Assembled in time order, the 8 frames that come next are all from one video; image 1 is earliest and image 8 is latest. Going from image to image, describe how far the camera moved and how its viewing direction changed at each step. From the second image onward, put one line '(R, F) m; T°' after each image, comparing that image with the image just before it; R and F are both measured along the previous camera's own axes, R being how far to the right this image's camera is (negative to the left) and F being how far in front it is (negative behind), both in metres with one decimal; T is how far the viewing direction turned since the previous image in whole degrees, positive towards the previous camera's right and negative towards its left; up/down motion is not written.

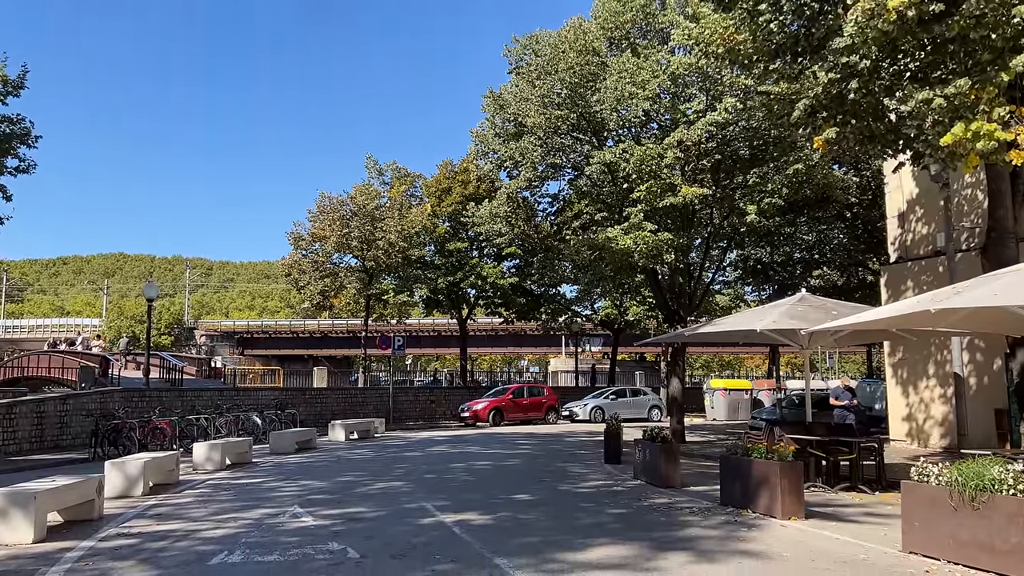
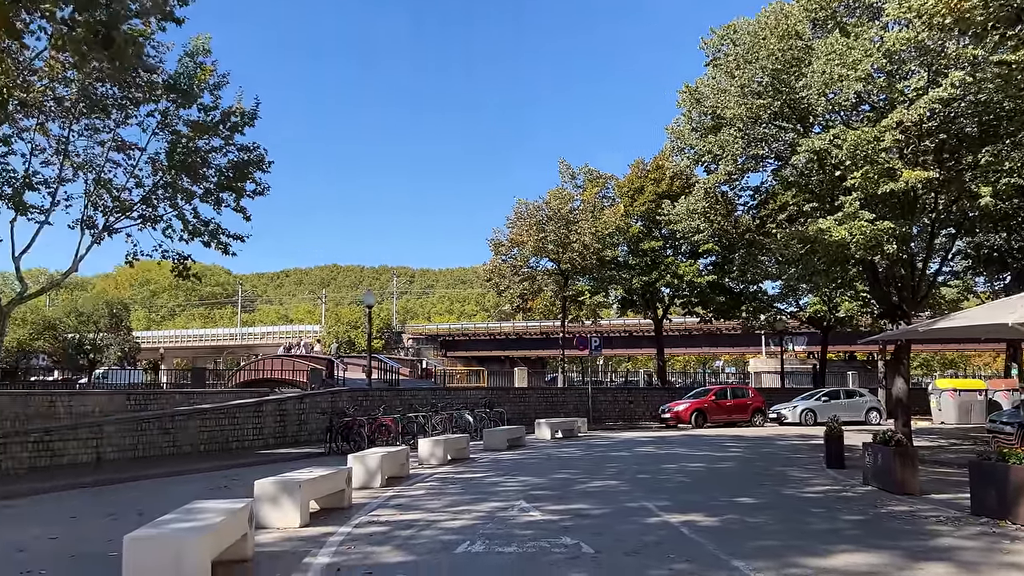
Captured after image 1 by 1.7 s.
(-0.3, -0.1) m; -13°
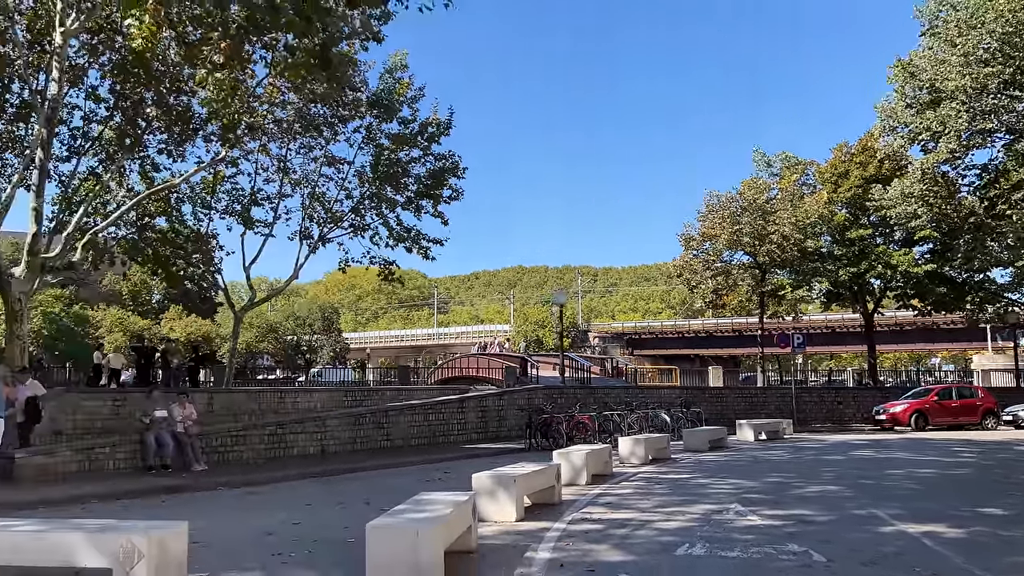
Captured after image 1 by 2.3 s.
(-0.2, 0.0) m; -13°
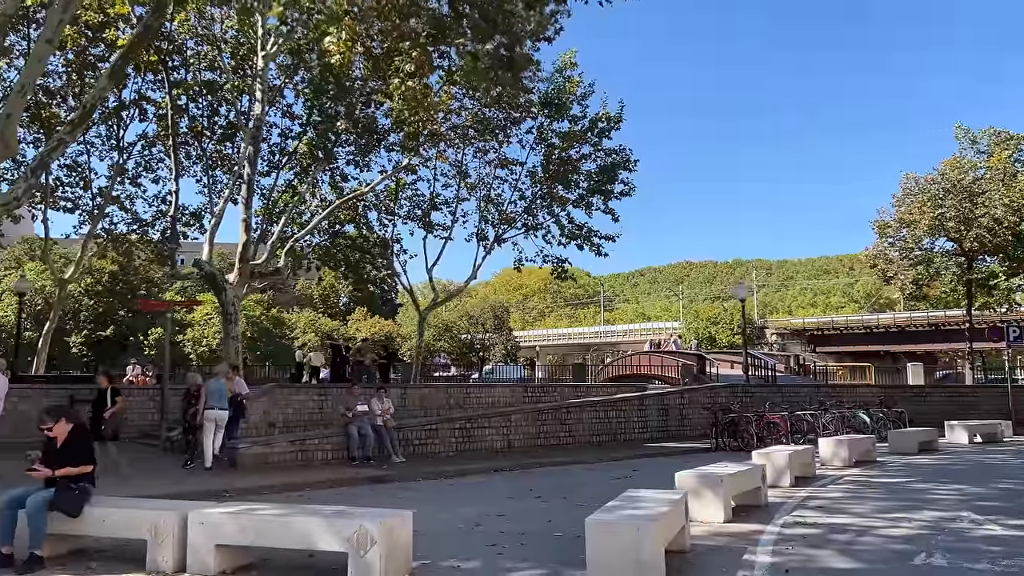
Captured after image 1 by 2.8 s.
(-0.3, 0.0) m; -12°
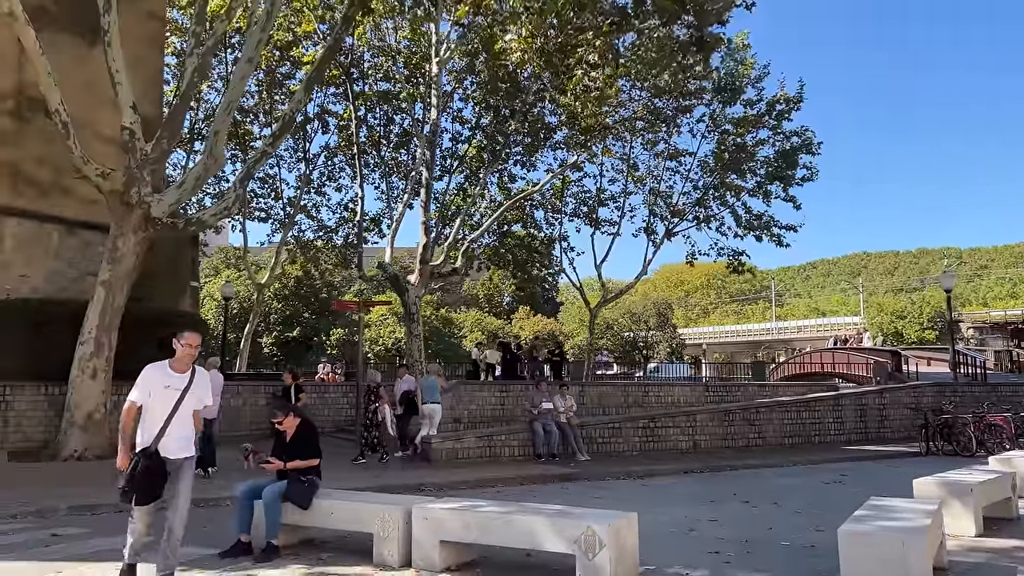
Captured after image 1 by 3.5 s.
(-0.4, +0.2) m; -11°
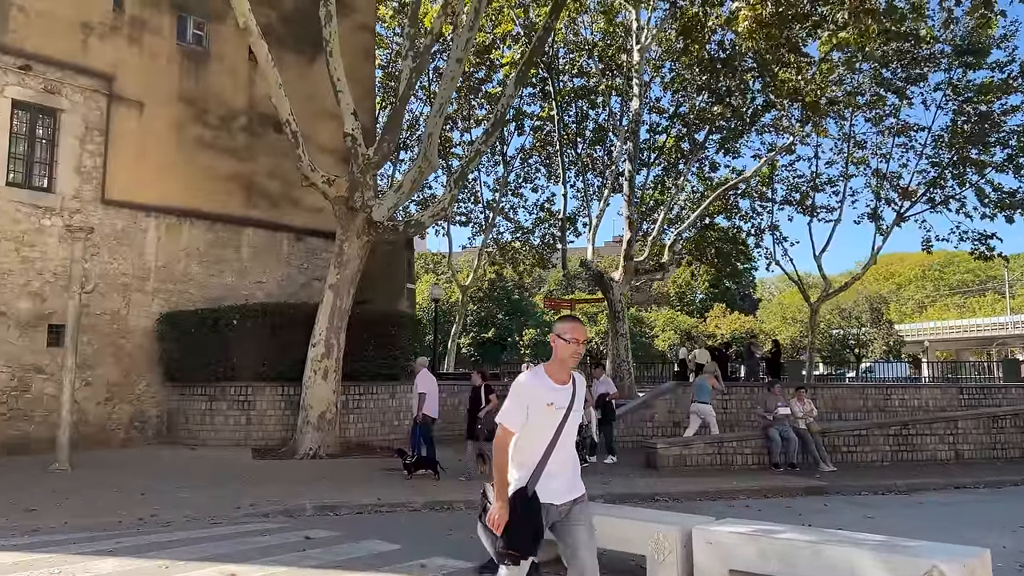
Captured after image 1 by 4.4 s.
(-0.6, +0.6) m; -13°
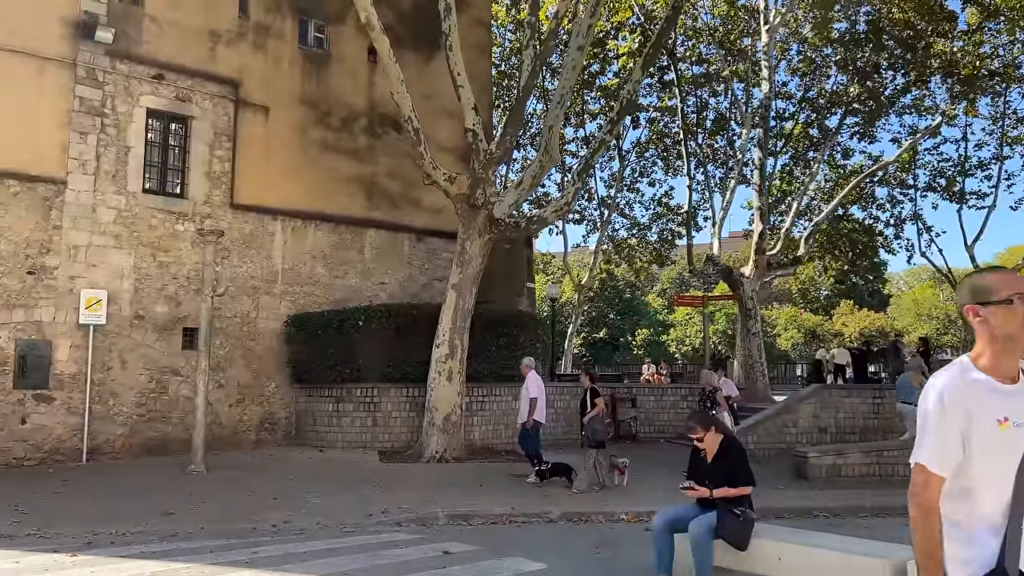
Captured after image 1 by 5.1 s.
(-0.3, +0.6) m; -8°
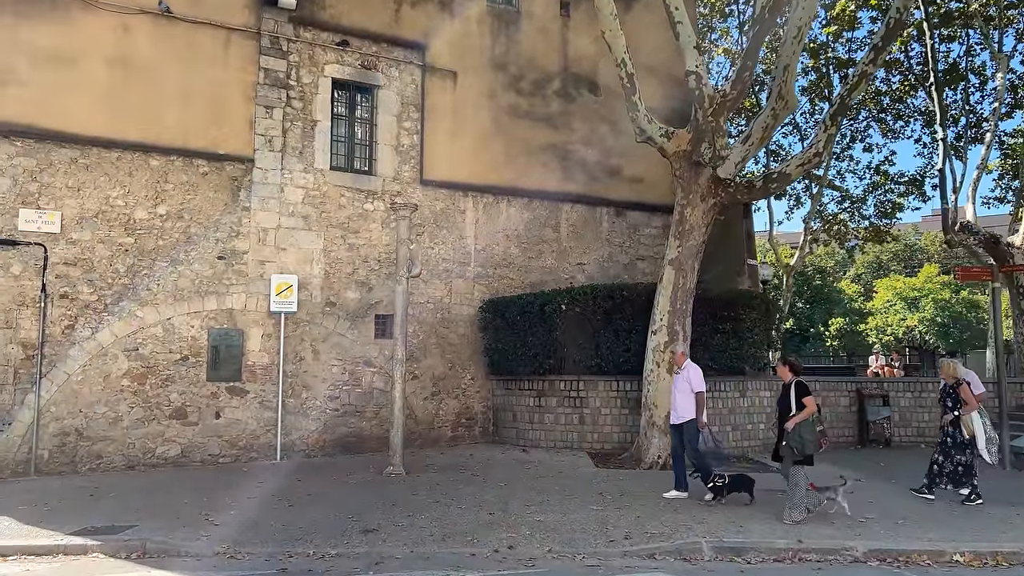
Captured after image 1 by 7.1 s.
(-0.9, +1.8) m; -12°
